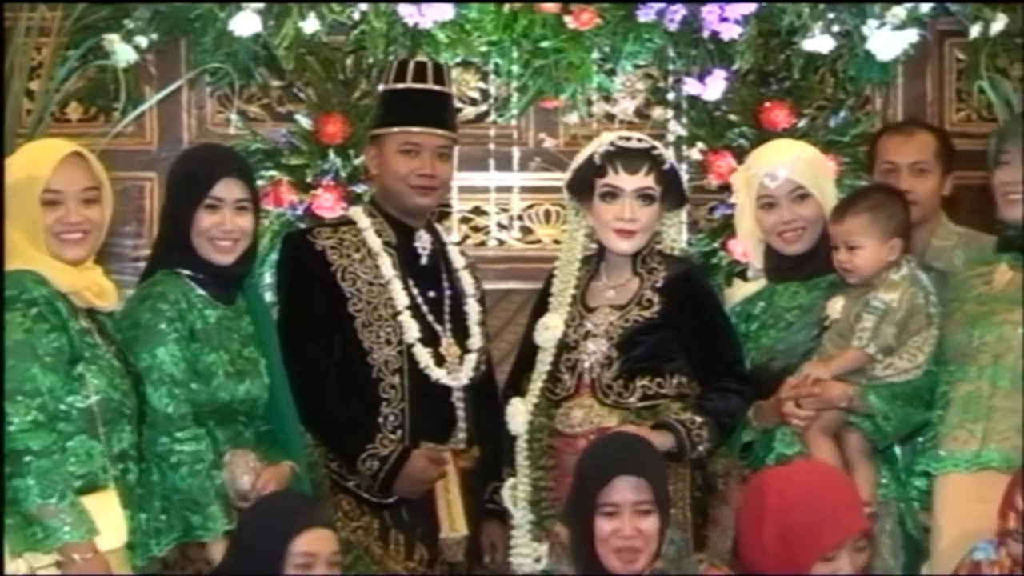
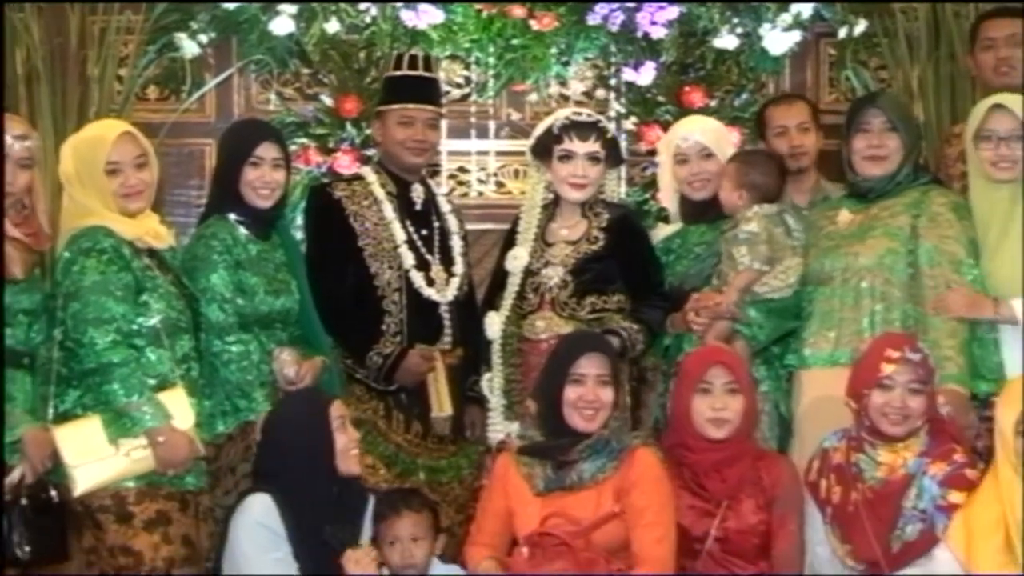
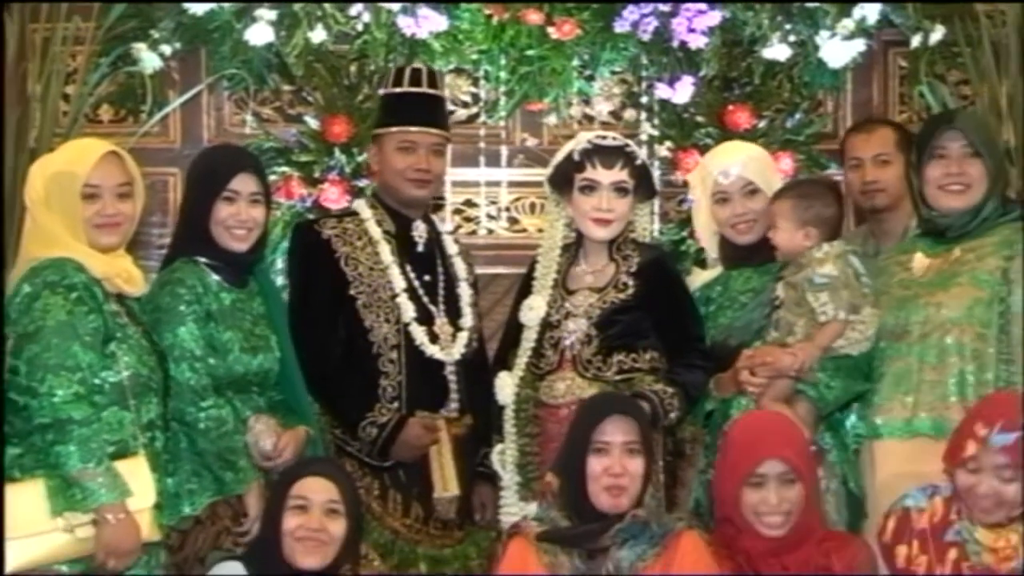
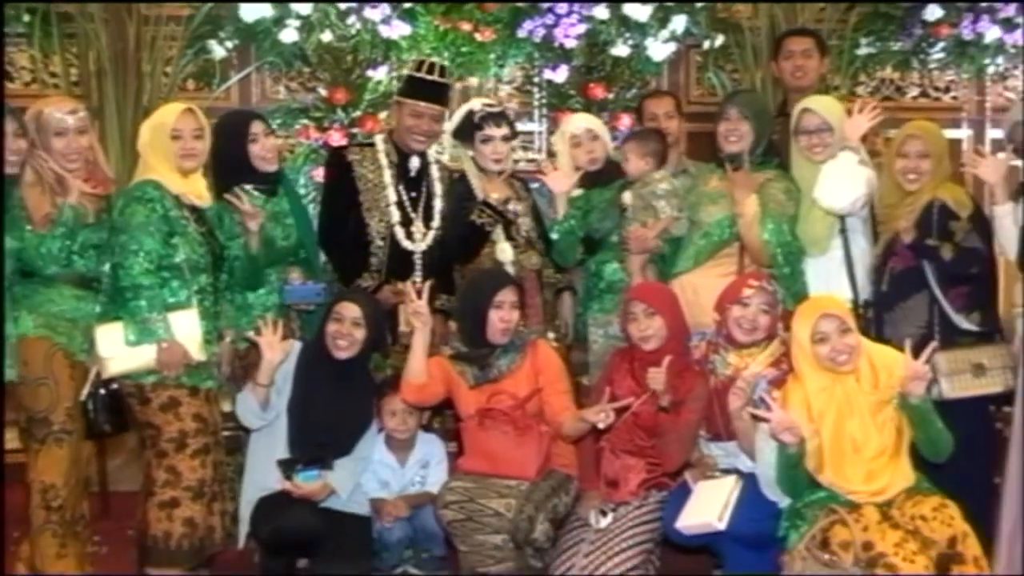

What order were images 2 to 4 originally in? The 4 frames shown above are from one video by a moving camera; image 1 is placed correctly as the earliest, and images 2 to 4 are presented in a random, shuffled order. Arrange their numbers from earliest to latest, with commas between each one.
3, 2, 4
